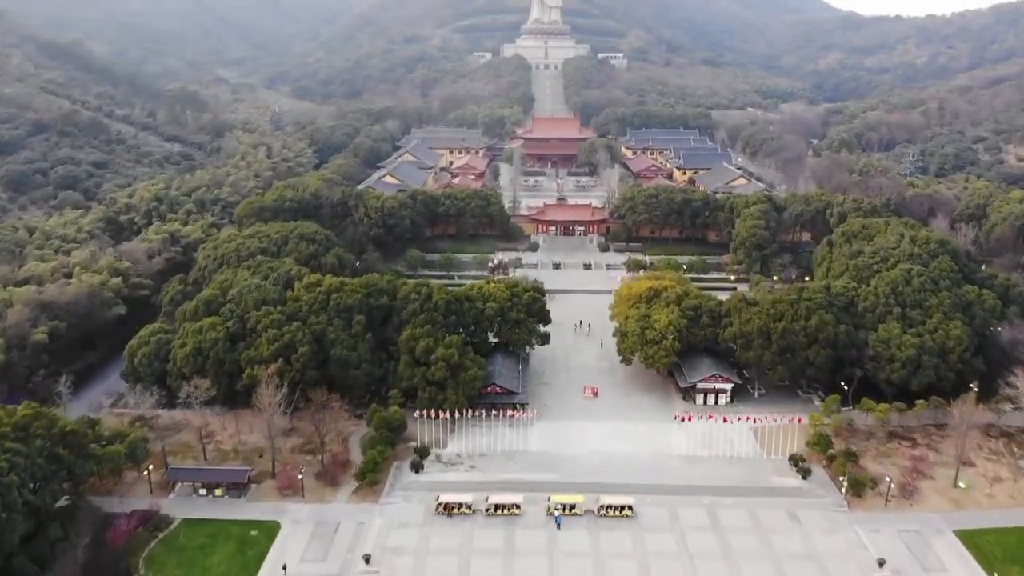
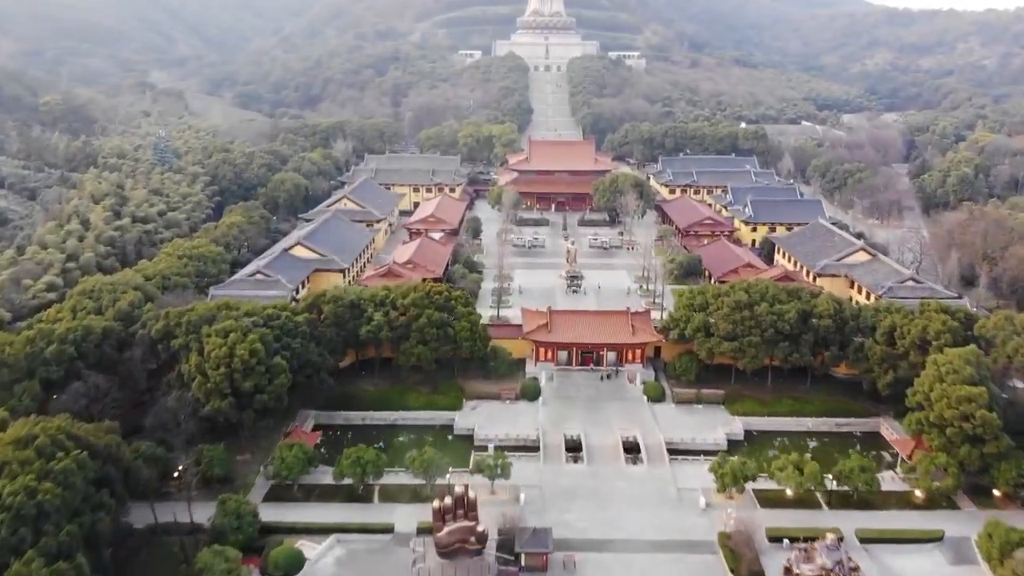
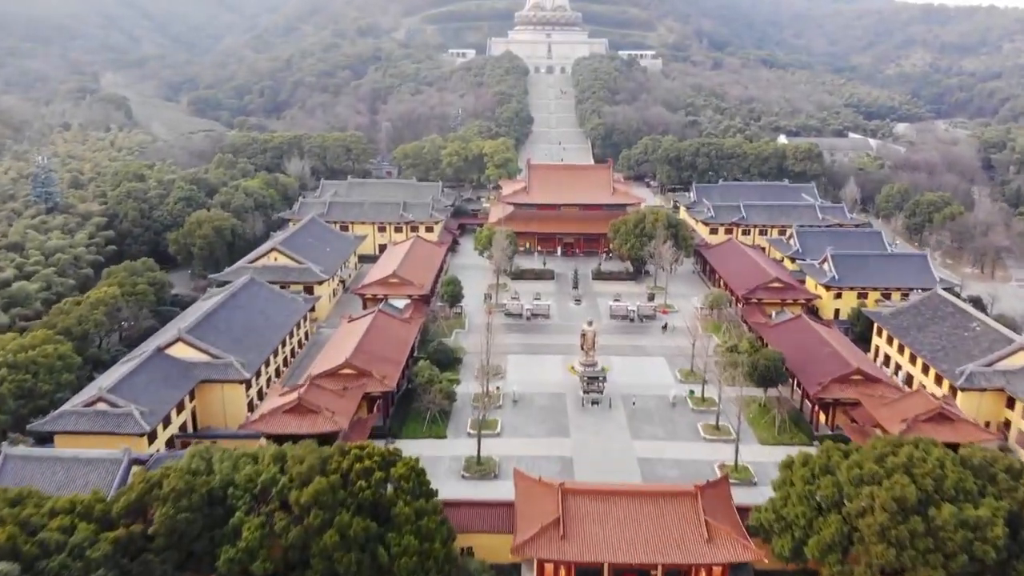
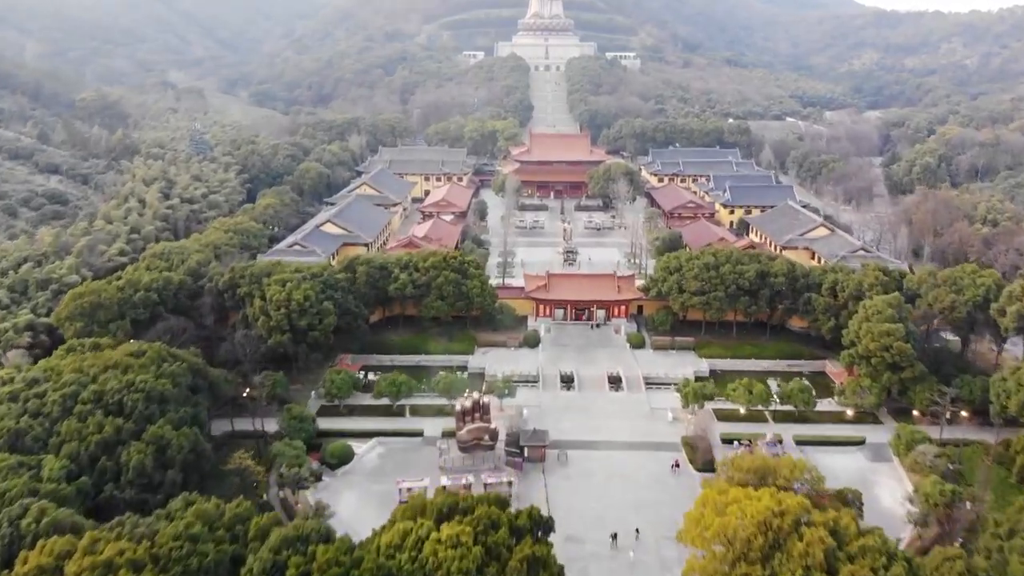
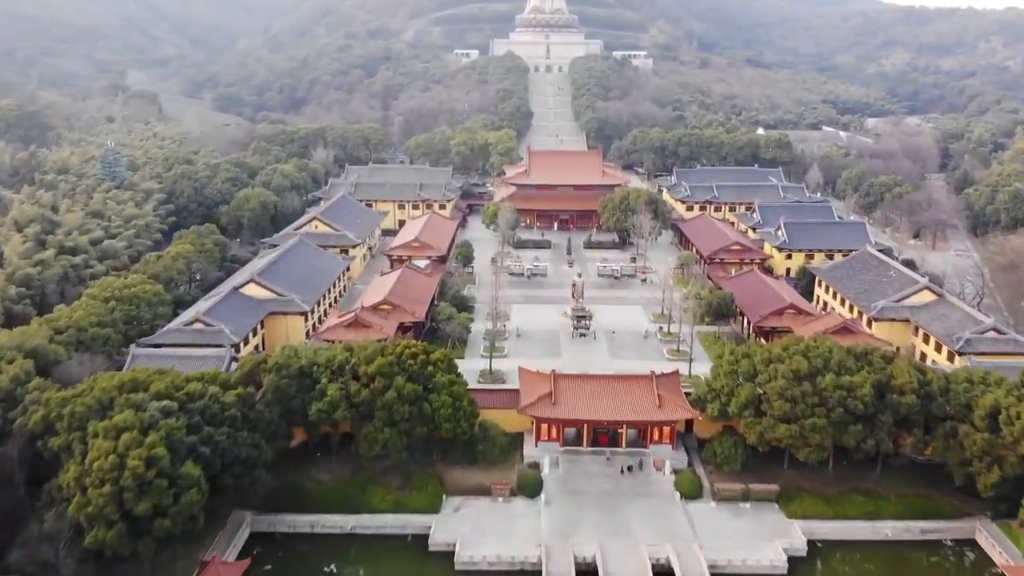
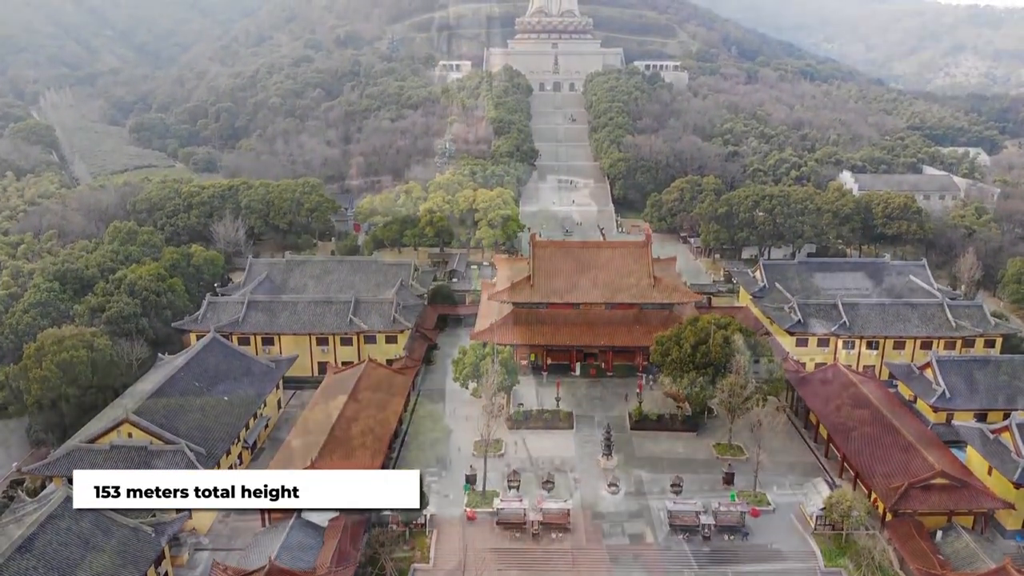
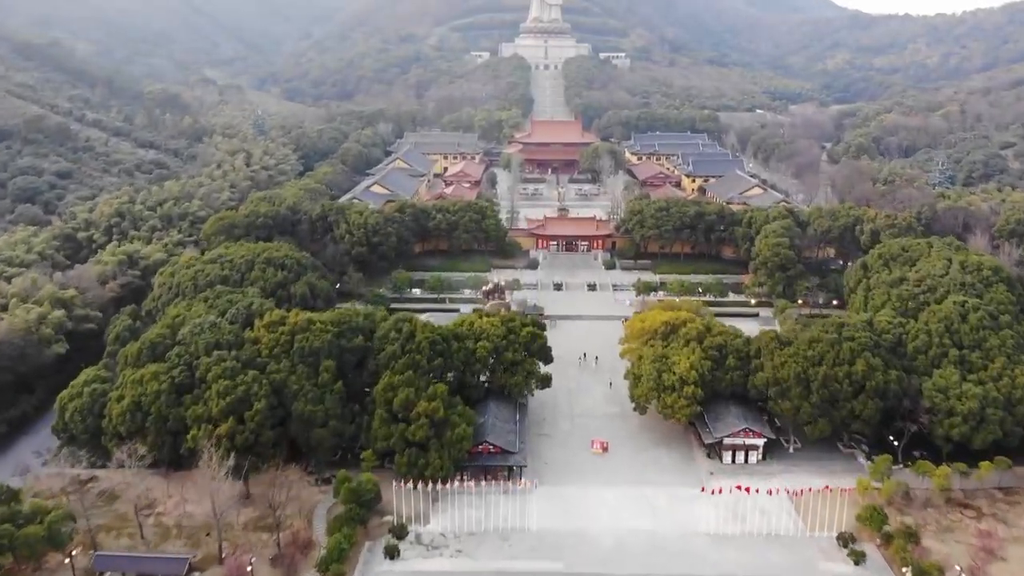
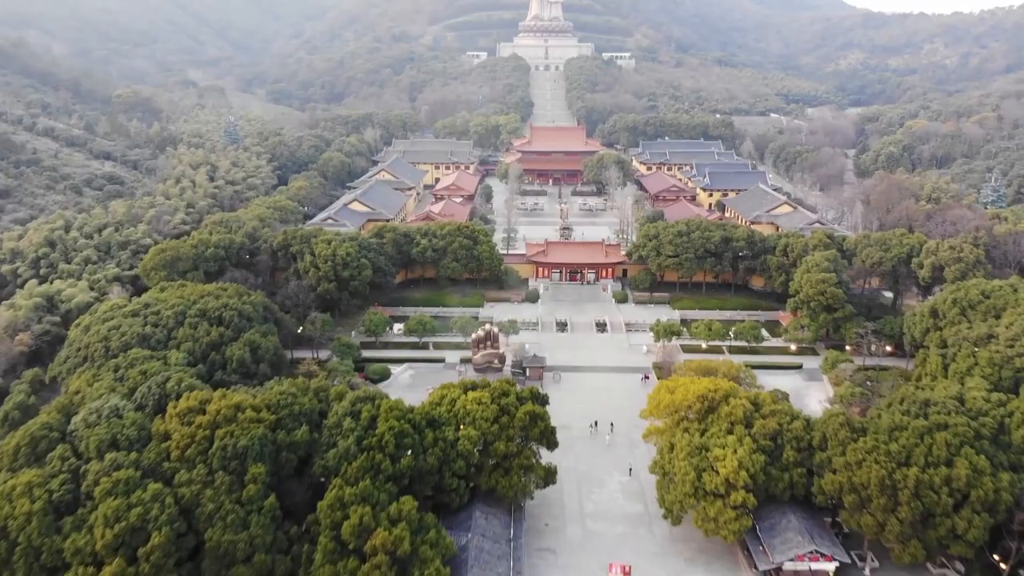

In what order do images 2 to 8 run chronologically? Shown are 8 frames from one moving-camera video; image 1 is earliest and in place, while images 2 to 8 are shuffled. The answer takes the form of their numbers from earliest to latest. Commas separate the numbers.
7, 8, 4, 2, 5, 3, 6
